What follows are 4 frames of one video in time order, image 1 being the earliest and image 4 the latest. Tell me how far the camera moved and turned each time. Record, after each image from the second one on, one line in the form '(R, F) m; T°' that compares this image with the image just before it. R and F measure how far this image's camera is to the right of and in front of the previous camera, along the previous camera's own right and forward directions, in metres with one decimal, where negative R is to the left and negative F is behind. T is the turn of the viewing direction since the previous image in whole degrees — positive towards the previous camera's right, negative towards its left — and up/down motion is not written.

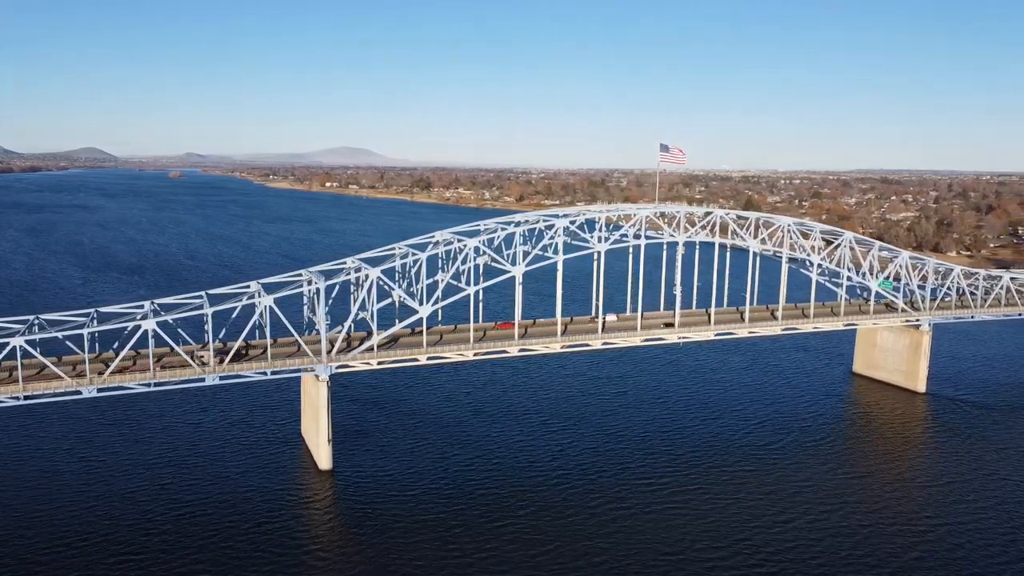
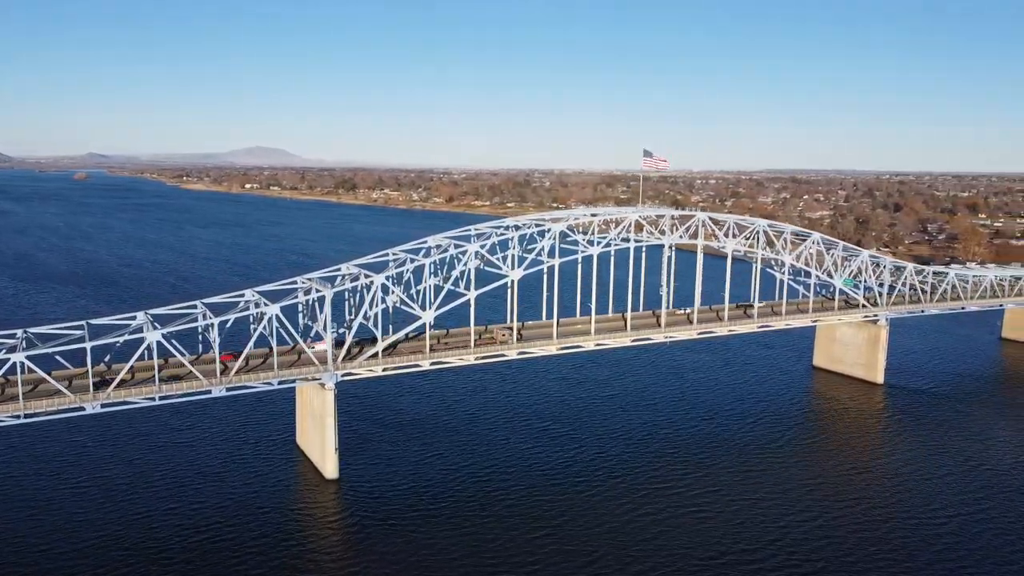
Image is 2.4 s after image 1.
(-2.7, -0.2) m; +6°
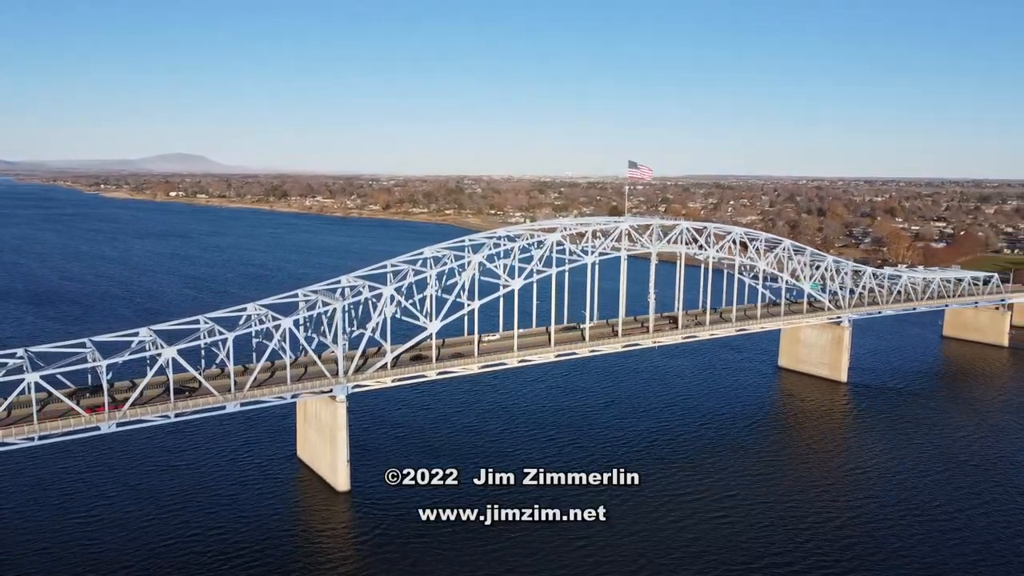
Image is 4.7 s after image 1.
(-2.5, -0.4) m; +5°
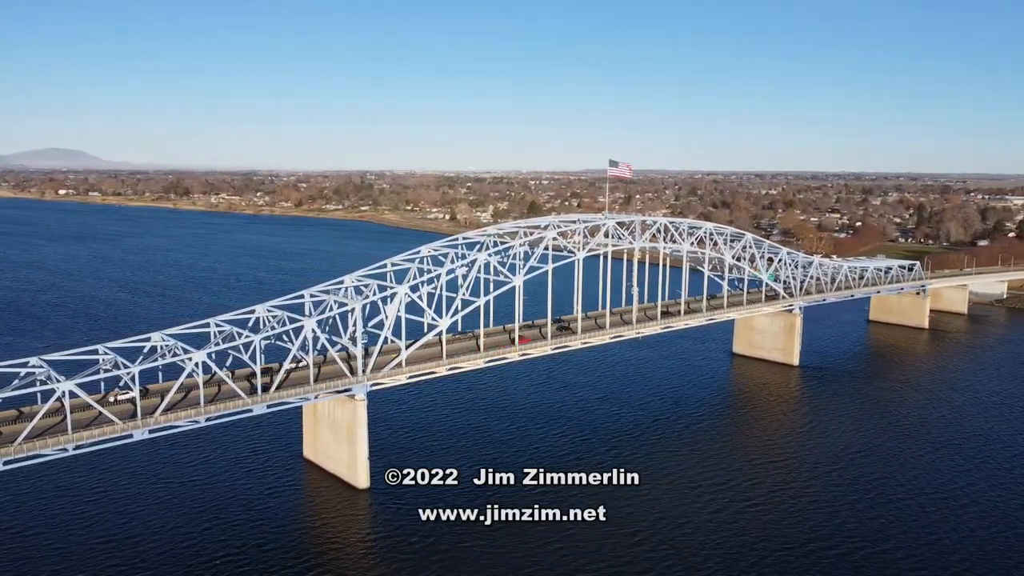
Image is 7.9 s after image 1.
(-3.5, -0.7) m; +7°
